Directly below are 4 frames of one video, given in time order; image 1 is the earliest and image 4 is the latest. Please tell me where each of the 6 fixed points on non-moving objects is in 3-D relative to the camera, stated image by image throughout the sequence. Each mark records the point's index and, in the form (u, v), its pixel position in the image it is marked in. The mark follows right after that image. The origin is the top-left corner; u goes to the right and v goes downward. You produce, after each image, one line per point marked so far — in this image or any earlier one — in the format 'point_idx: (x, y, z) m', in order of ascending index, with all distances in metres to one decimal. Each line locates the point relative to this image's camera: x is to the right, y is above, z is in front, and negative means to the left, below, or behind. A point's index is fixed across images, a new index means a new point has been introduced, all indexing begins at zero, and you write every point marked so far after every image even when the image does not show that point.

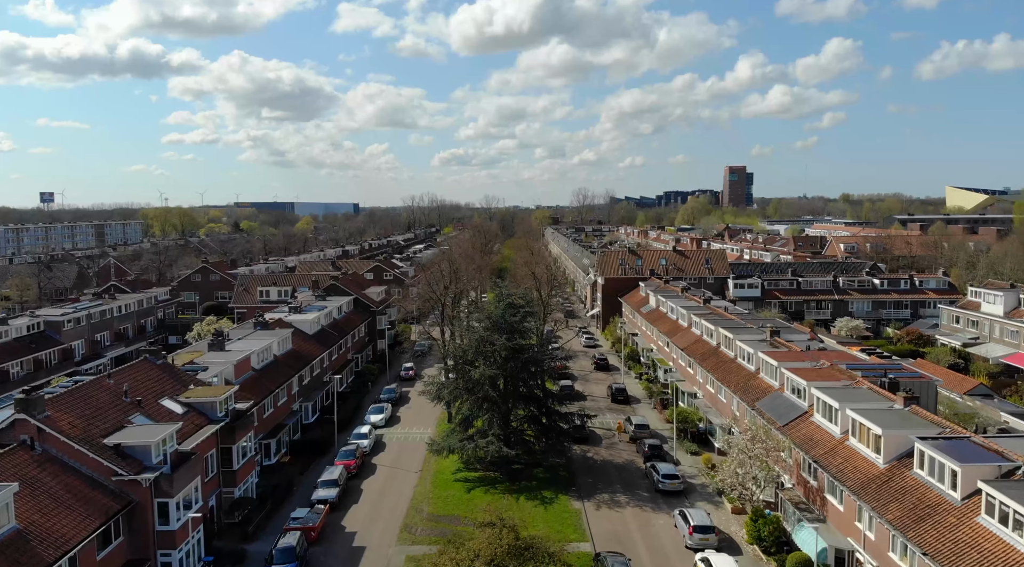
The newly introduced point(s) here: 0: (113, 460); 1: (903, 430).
0: (-10.2, -4.6, +19.6) m
1: (+10.0, -3.8, +19.5) m
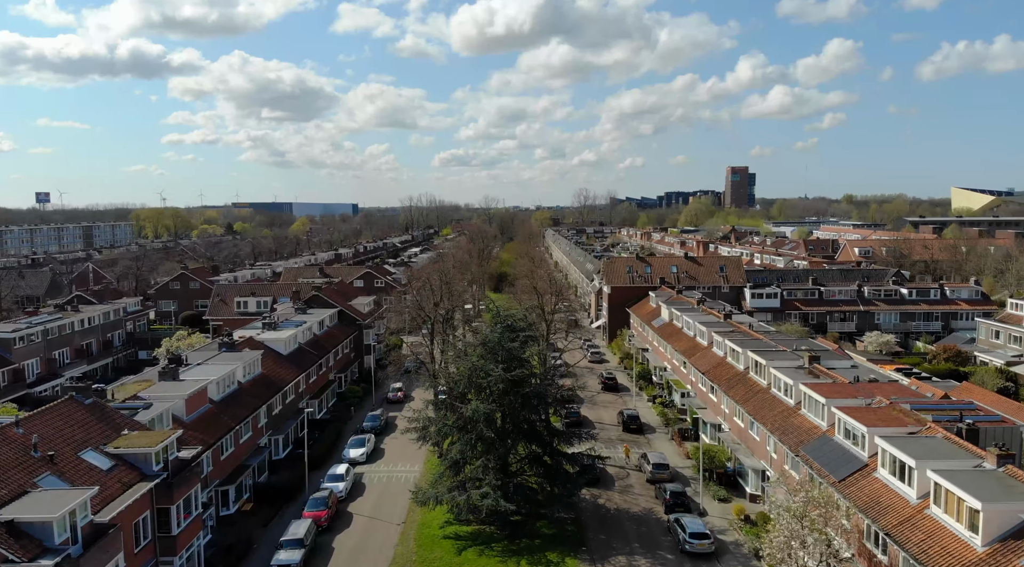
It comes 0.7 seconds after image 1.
0: (-10.3, -5.2, +15.4) m
1: (+10.0, -4.4, +15.3) m
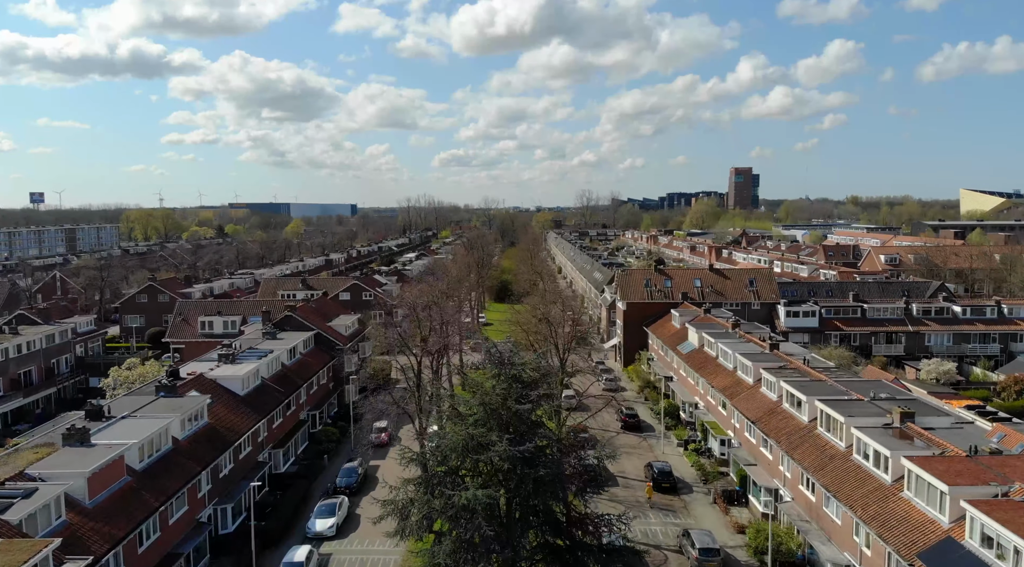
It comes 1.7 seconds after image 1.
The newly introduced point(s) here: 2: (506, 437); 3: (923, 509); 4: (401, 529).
0: (-10.1, -6.1, +9.4) m
1: (+10.2, -5.4, +9.3) m
2: (-0.1, -3.6, +18.0) m
3: (+9.6, -5.2, +17.8) m
4: (-2.7, -6.0, +18.9) m
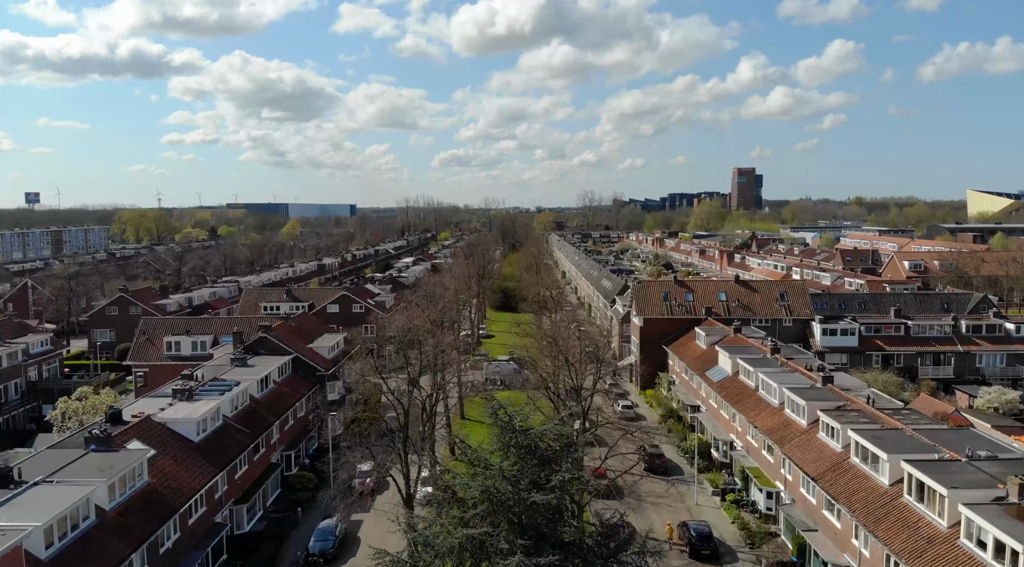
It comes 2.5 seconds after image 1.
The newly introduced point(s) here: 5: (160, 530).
0: (-9.8, -6.9, +4.6) m
1: (+10.4, -6.2, +4.6) m
2: (+0.1, -4.4, +13.3) m
3: (+9.8, -6.0, +13.1) m
4: (-2.5, -6.8, +14.2) m
5: (-9.0, -6.3, +19.5) m
